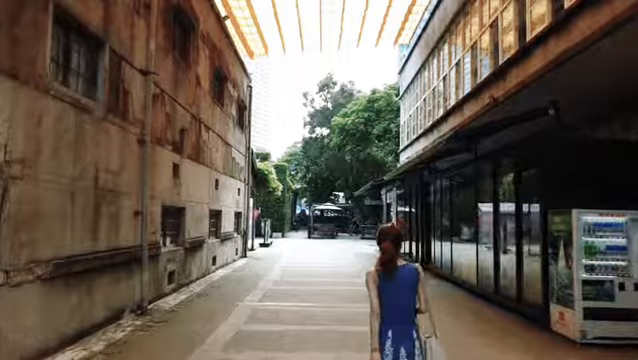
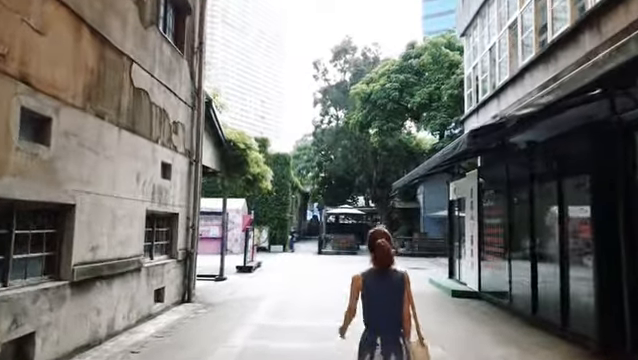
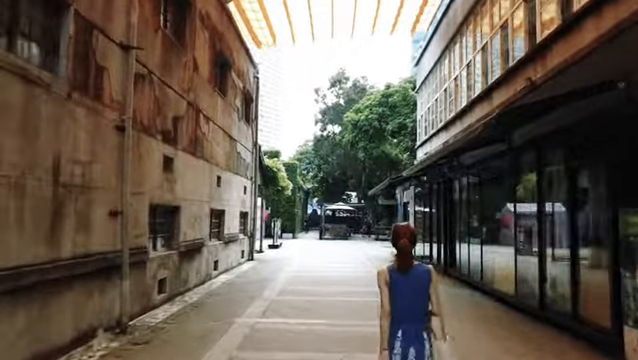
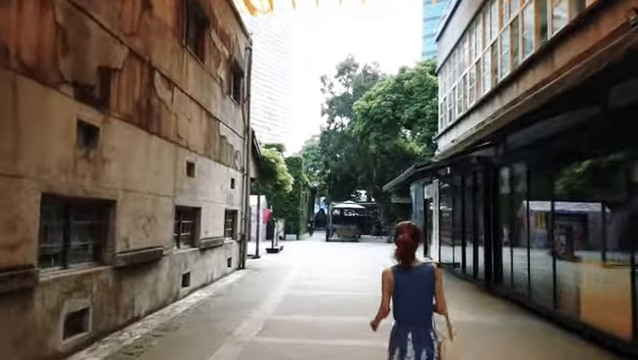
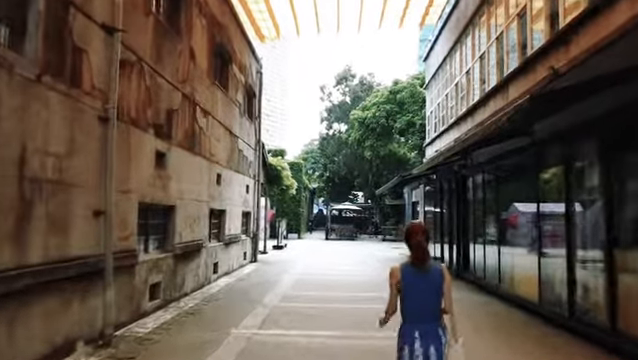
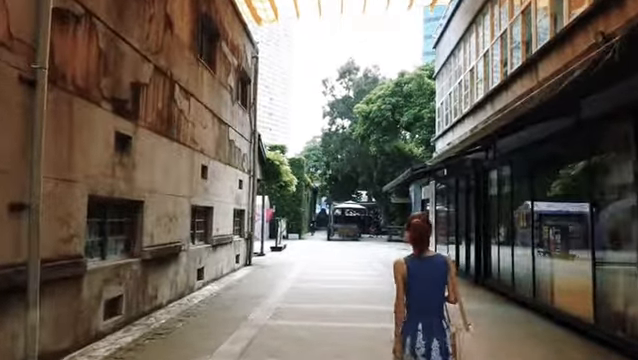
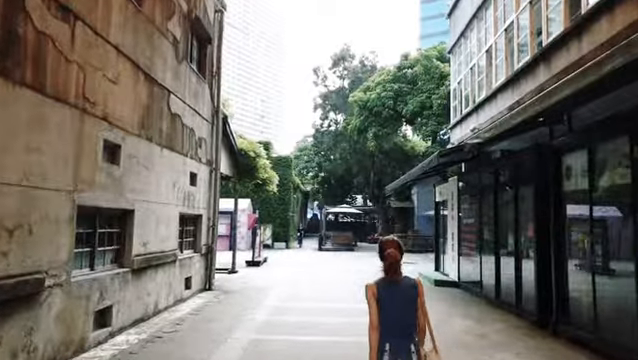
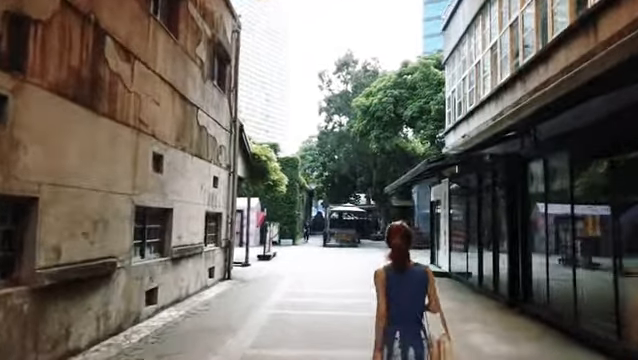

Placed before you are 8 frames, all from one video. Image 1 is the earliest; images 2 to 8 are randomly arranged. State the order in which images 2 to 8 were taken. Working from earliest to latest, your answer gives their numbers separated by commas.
3, 5, 6, 4, 8, 7, 2
